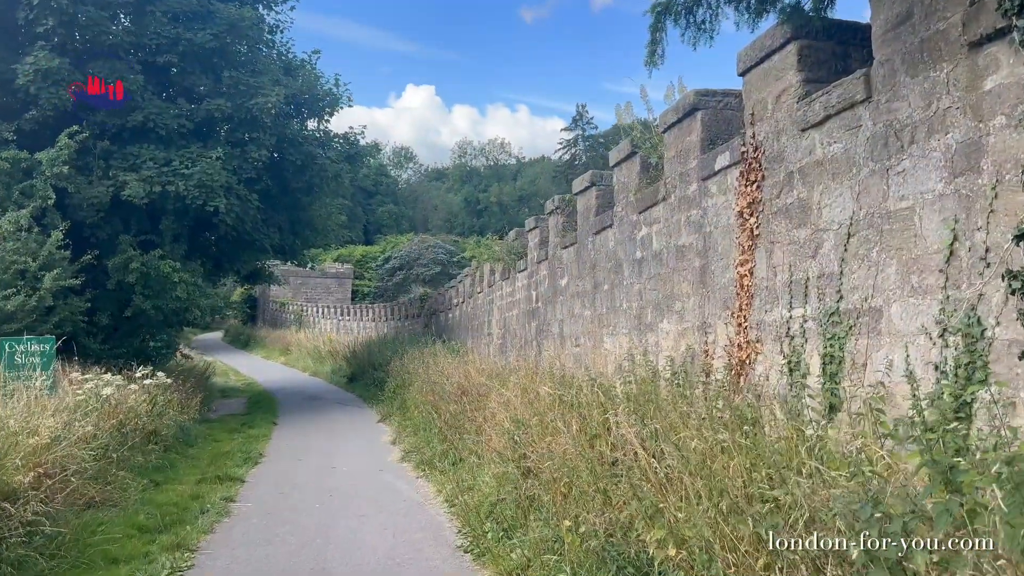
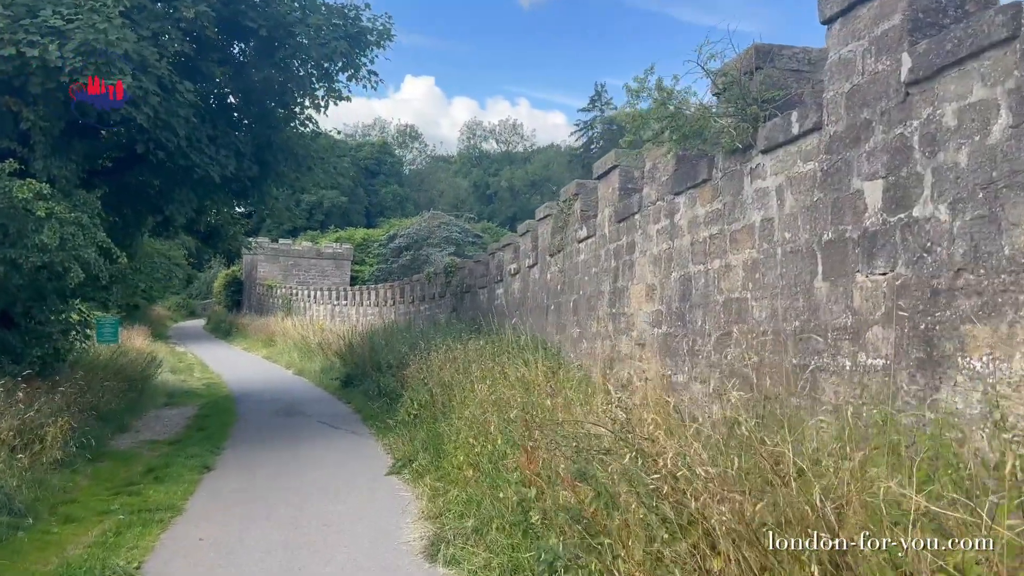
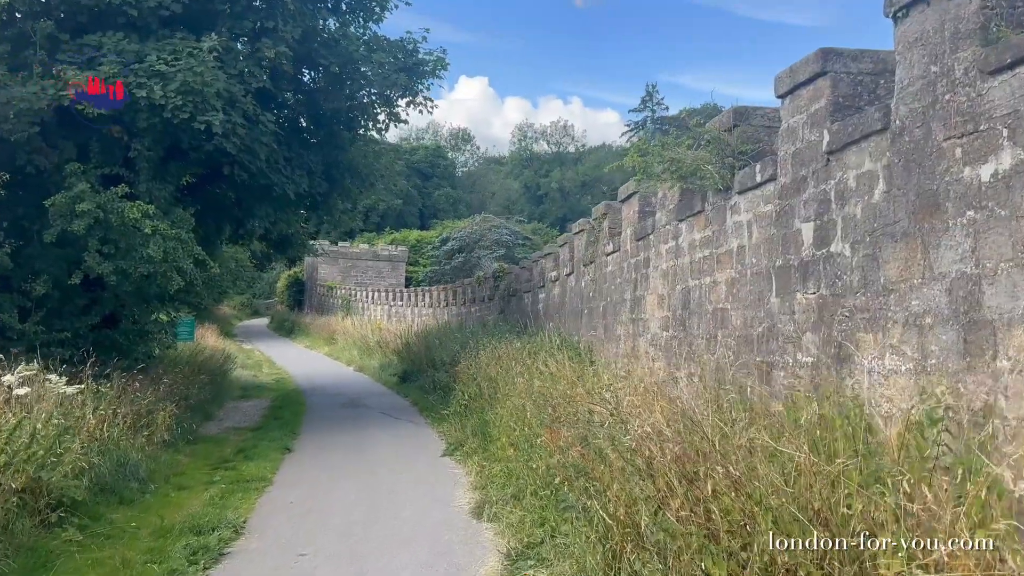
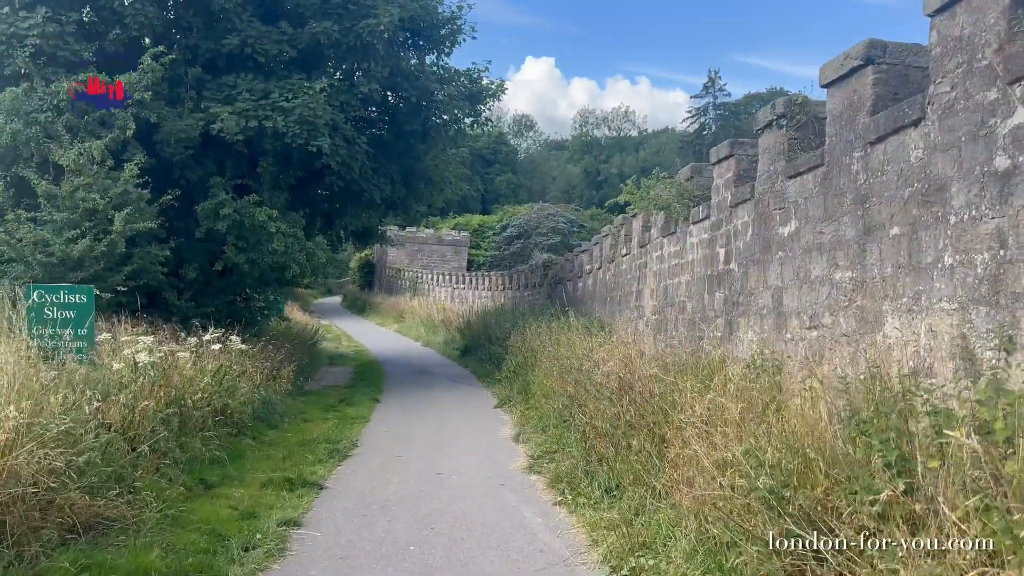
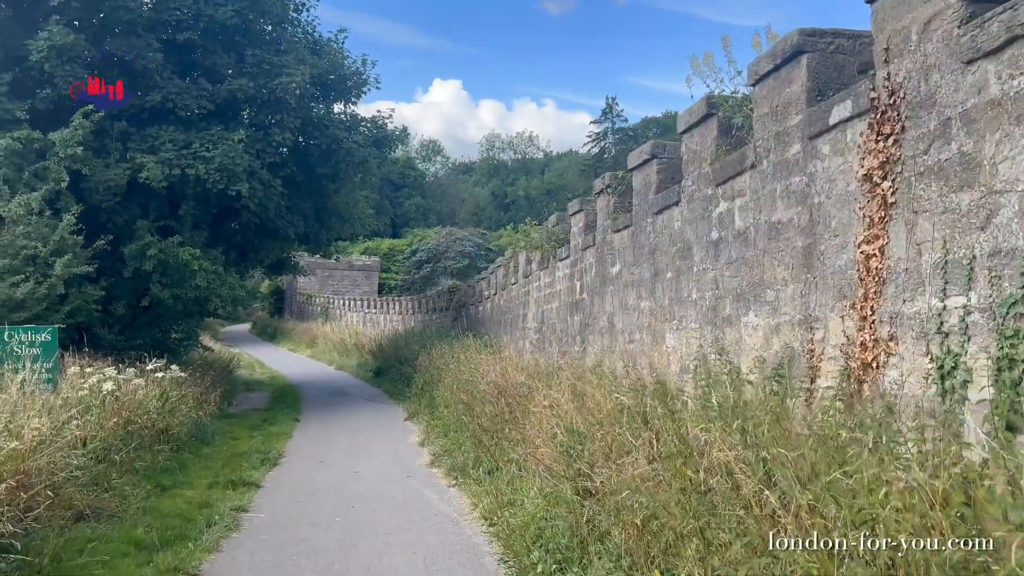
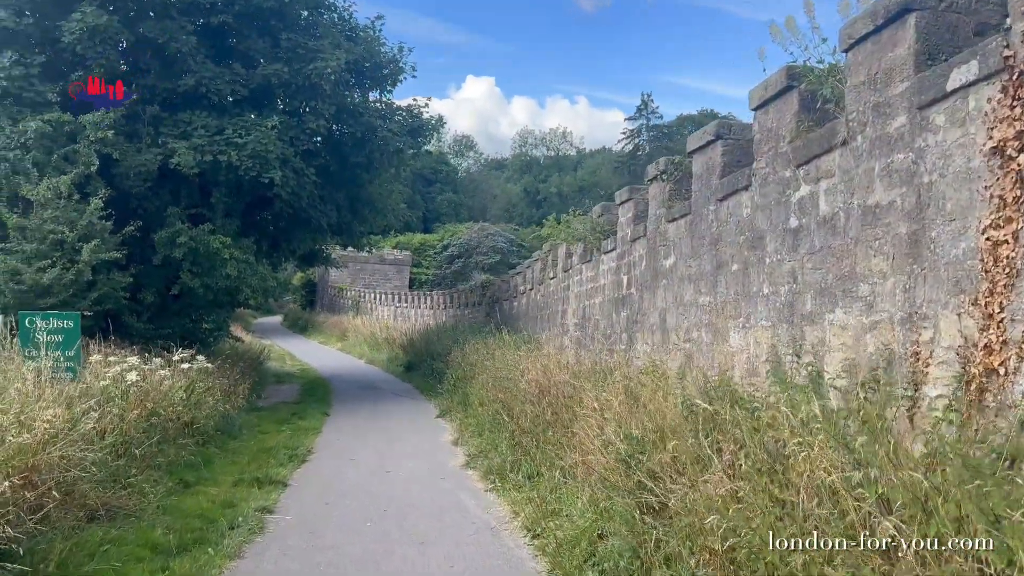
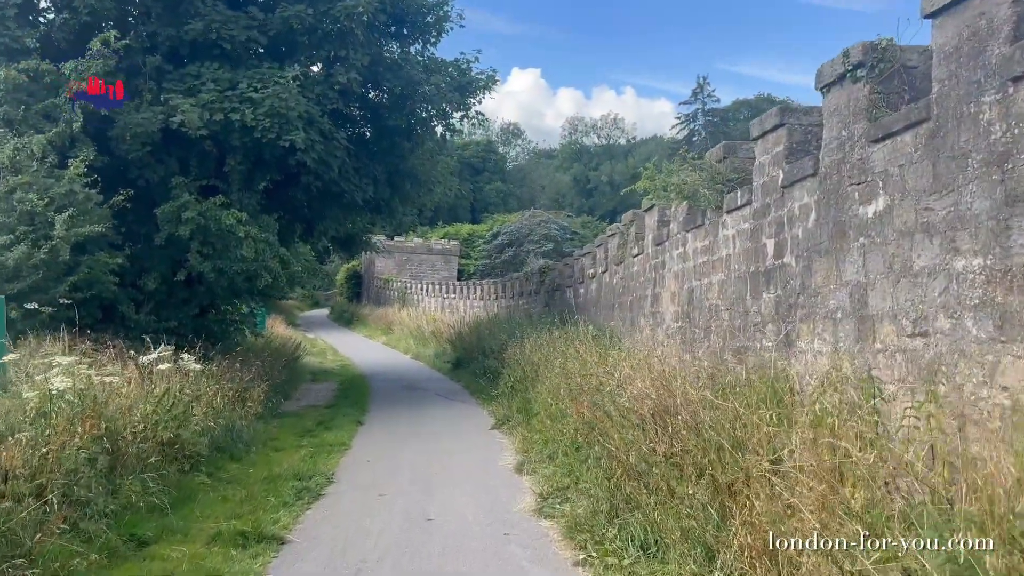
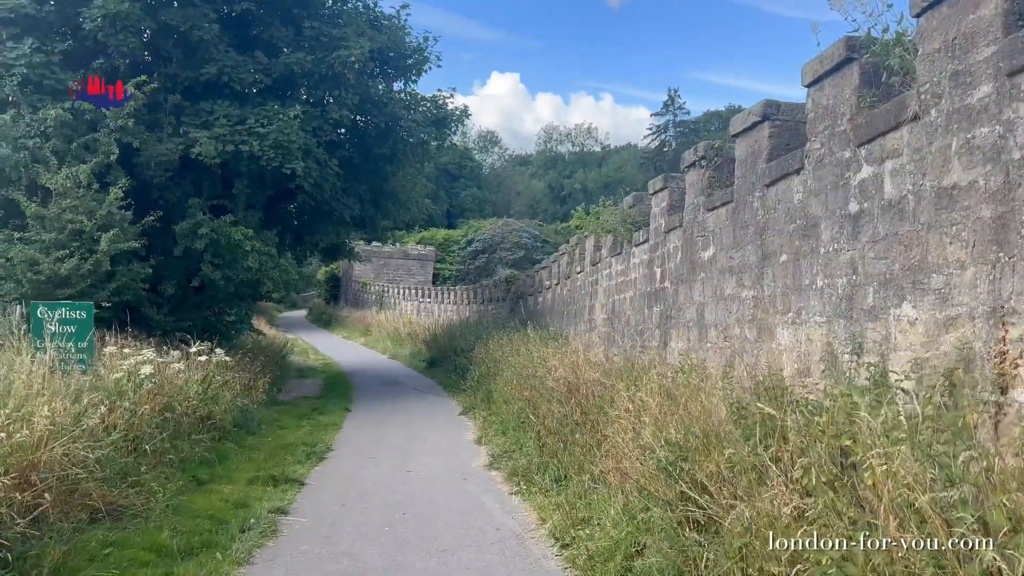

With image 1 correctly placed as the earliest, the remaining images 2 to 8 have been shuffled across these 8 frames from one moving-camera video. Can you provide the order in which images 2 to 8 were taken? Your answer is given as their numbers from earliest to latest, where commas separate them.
5, 6, 8, 4, 7, 3, 2
